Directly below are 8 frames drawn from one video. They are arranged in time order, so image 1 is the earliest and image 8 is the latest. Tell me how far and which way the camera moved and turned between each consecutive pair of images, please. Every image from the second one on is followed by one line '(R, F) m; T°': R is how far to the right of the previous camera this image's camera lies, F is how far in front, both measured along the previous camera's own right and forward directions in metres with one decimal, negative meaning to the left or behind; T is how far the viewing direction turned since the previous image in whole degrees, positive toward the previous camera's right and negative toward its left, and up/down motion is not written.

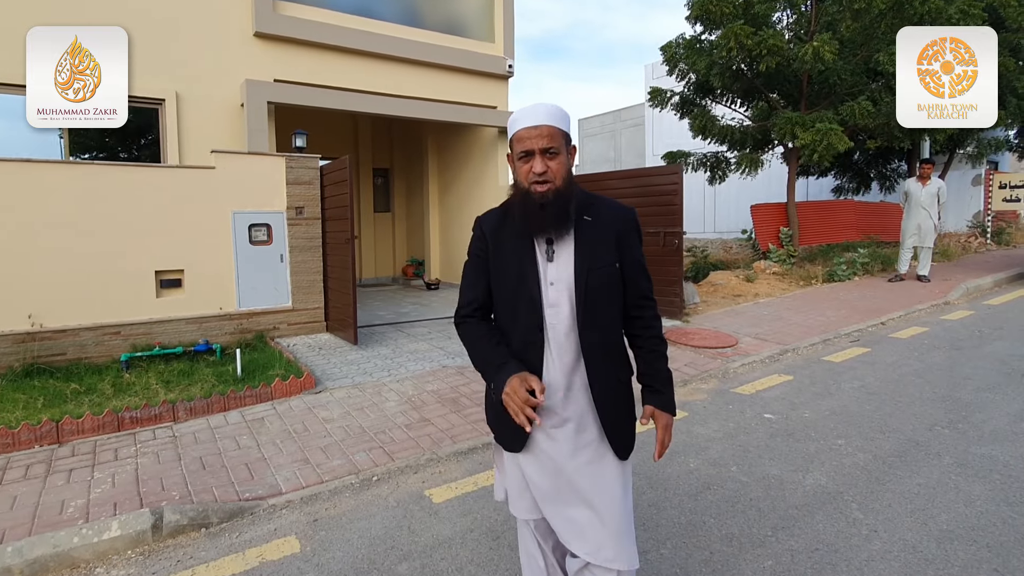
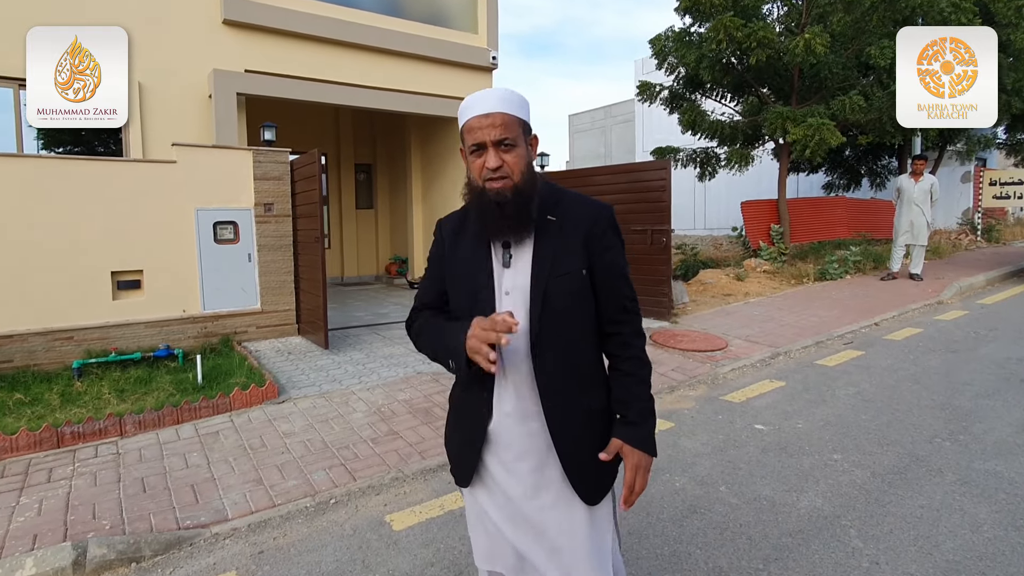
(+0.1, +0.3) m; +1°
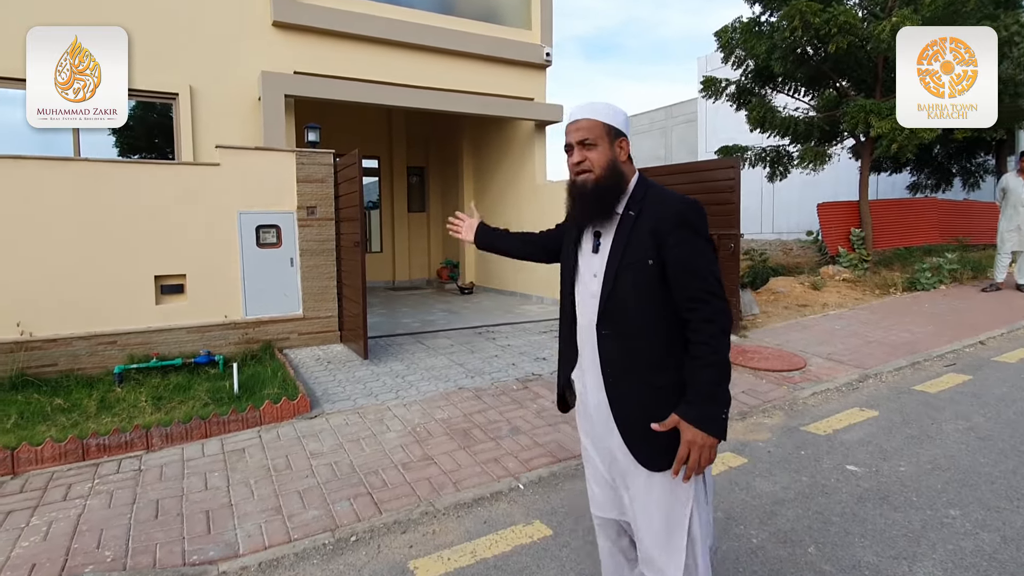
(+0.1, +0.5) m; -6°
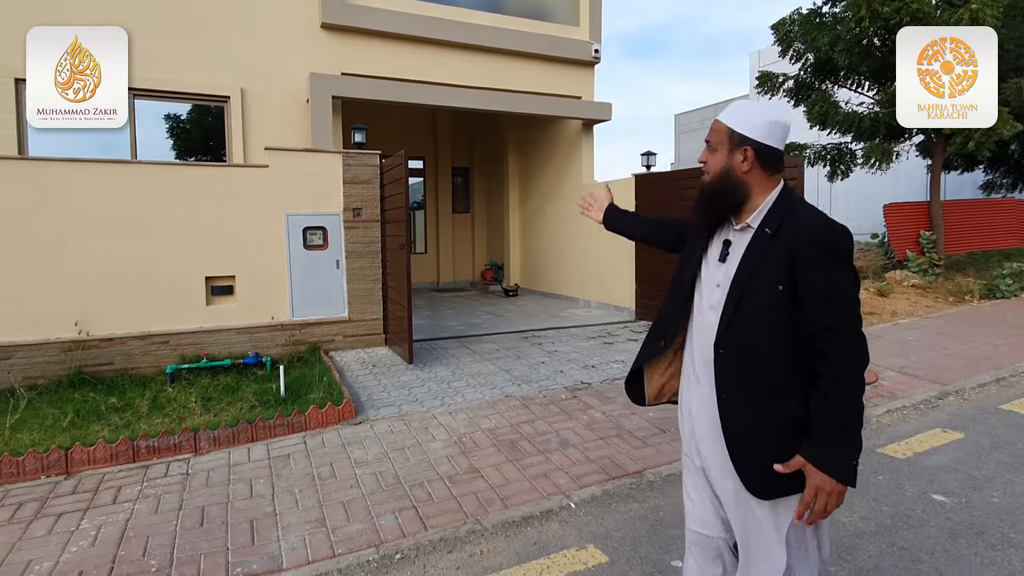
(-0.1, +0.2) m; -4°
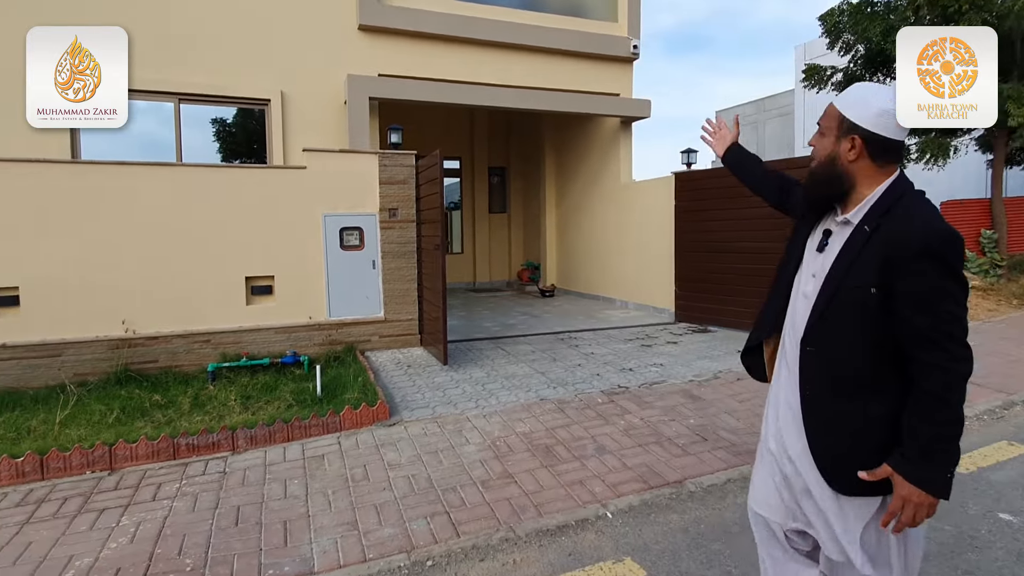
(0.0, +0.1) m; -4°
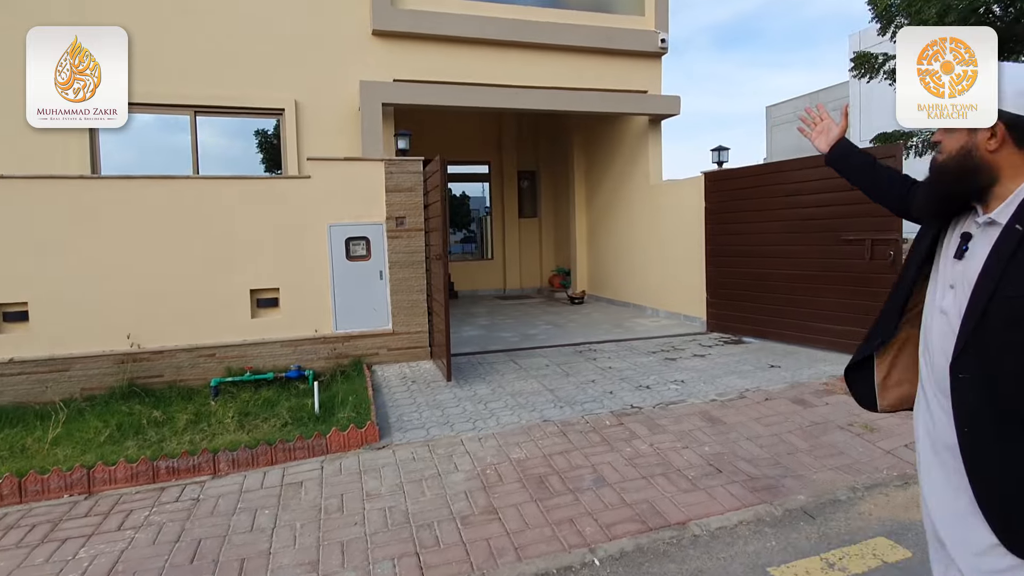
(+0.4, +0.4) m; -5°
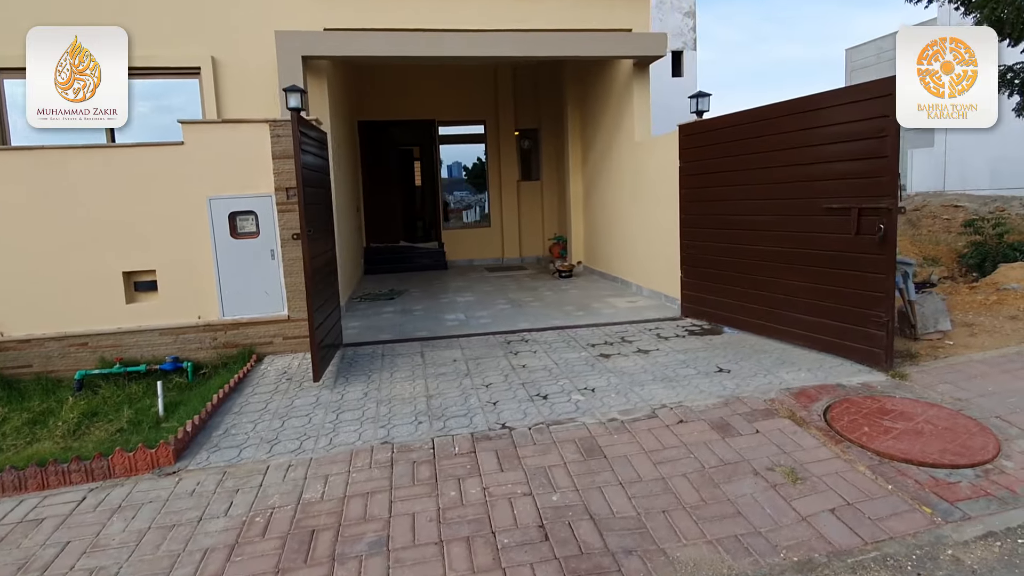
(+1.5, +1.1) m; -7°
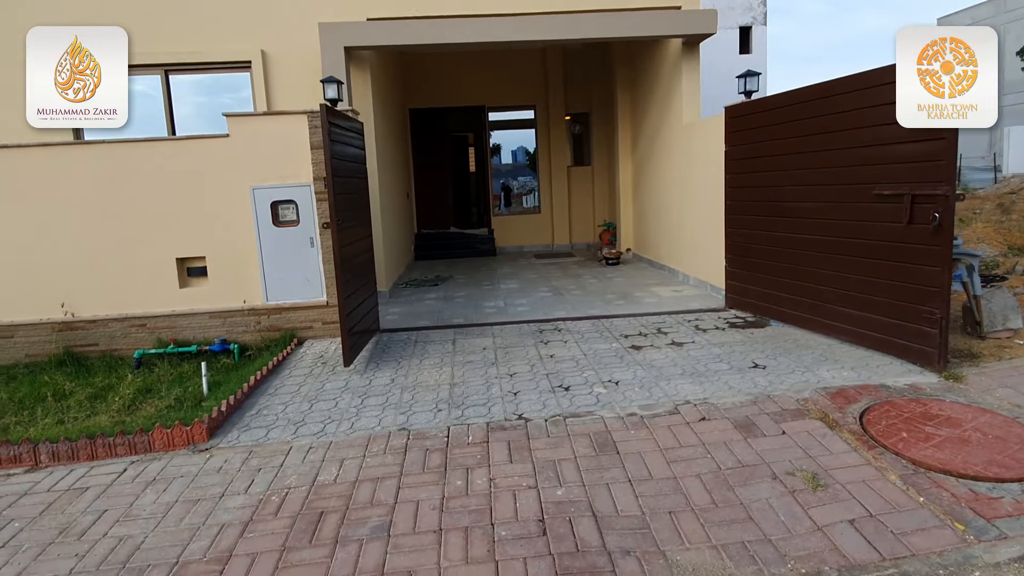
(+0.3, +0.1) m; -6°
